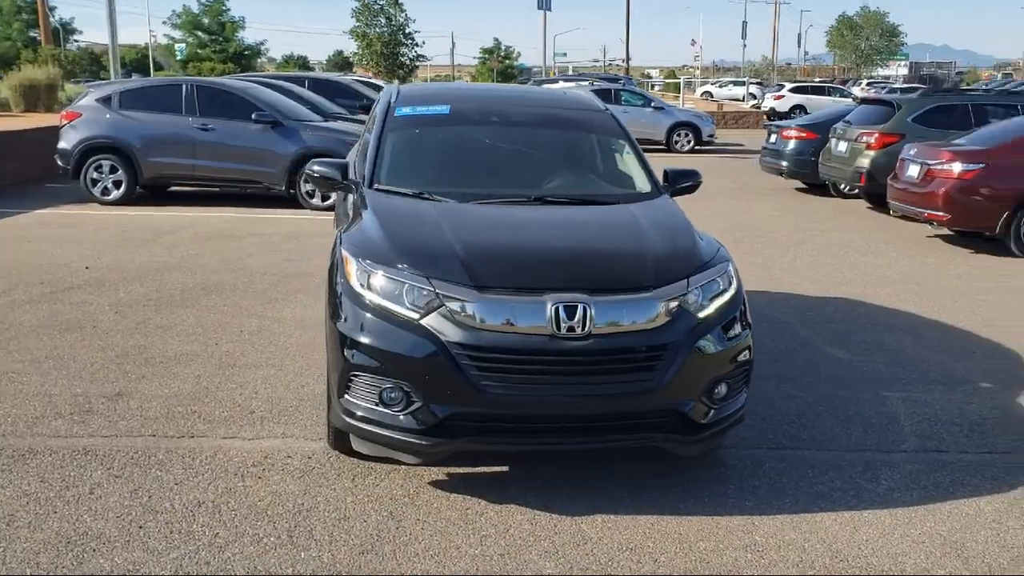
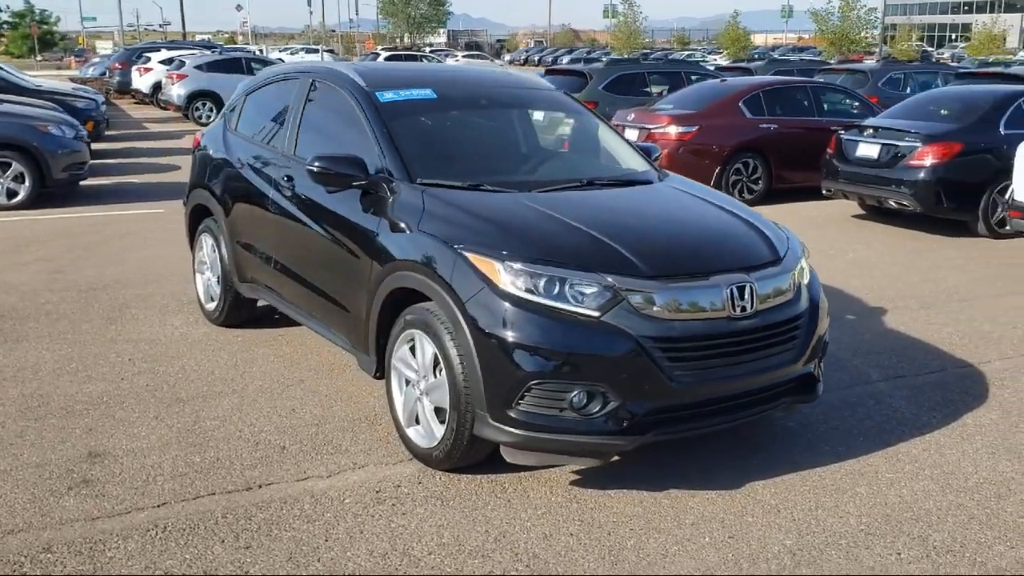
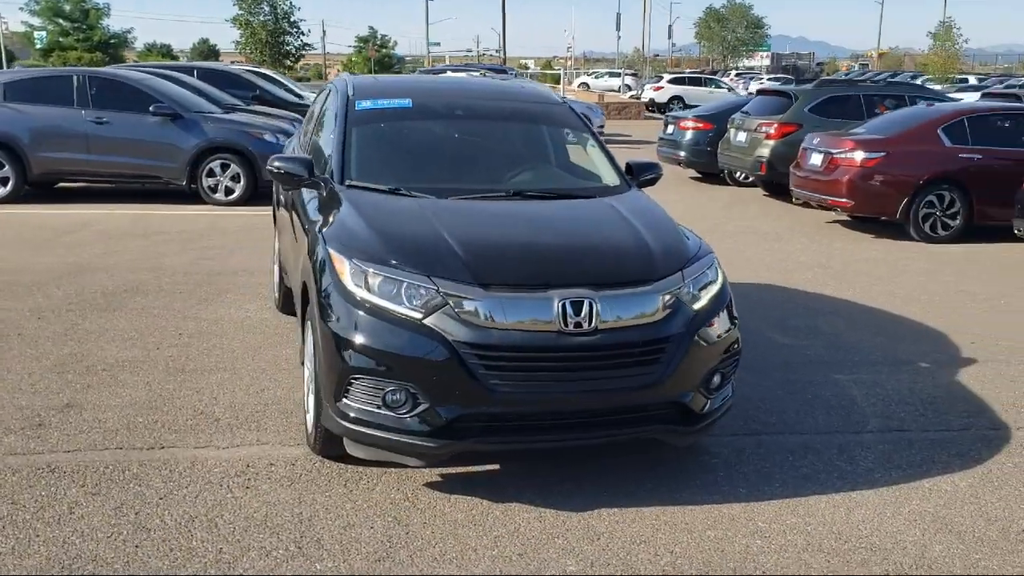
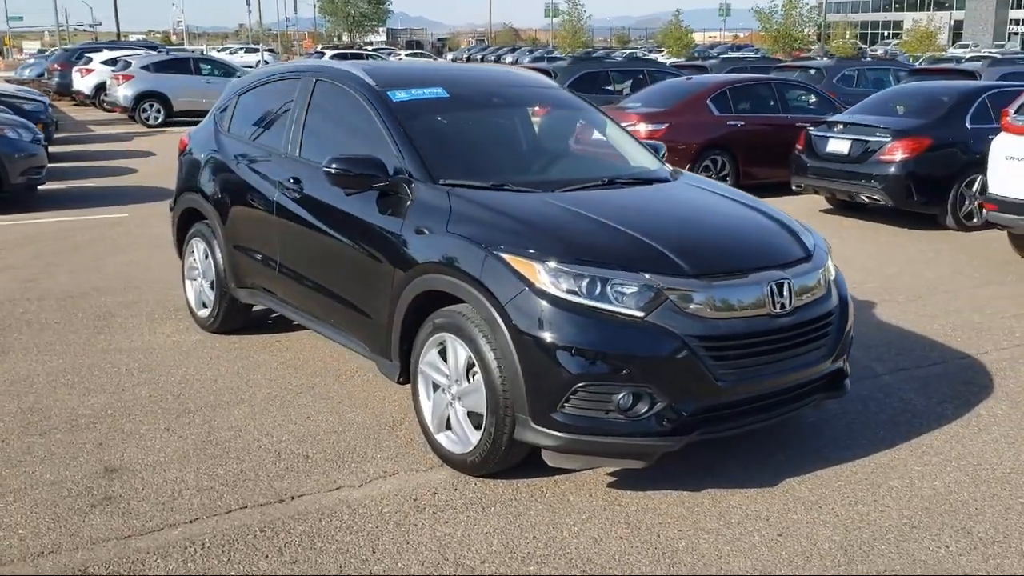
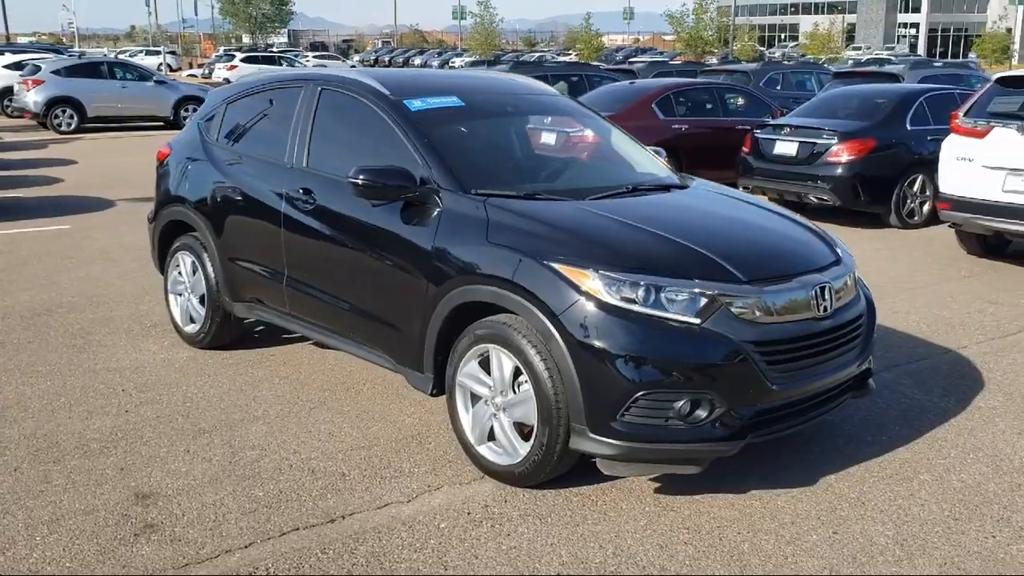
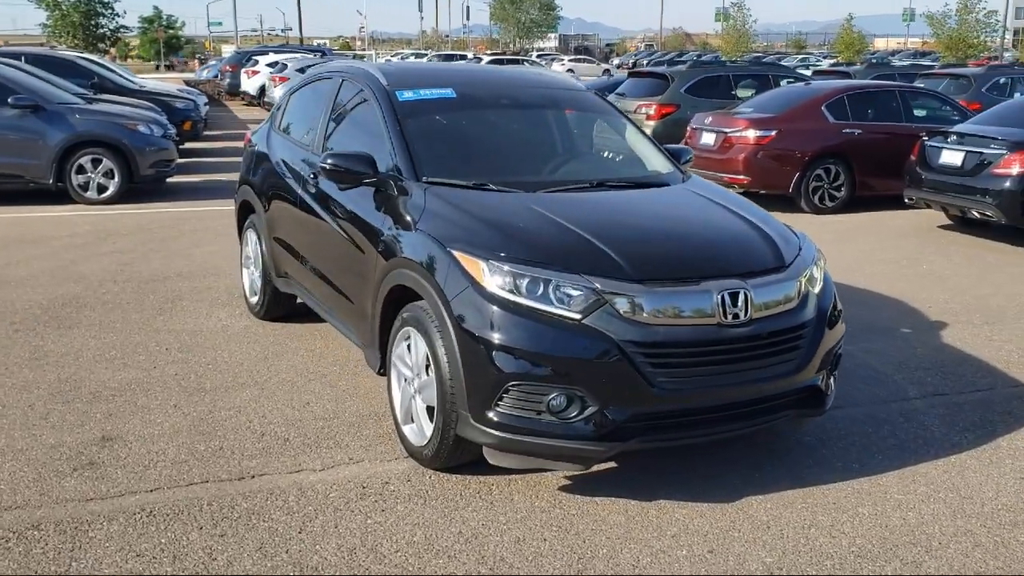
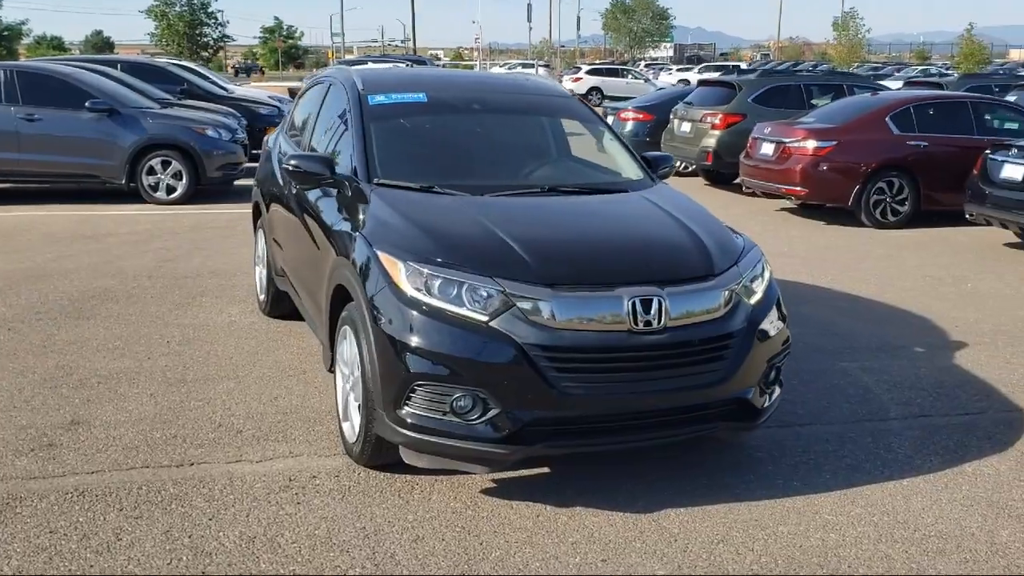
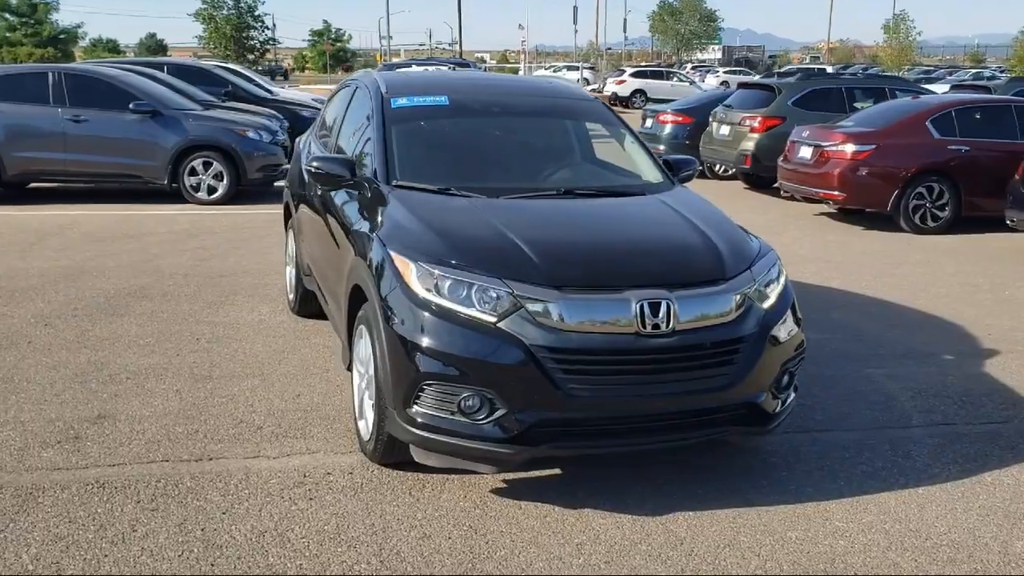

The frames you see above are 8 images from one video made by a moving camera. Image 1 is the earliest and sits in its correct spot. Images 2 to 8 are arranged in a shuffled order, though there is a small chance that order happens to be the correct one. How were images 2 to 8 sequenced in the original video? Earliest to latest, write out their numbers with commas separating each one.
3, 8, 7, 6, 2, 4, 5
